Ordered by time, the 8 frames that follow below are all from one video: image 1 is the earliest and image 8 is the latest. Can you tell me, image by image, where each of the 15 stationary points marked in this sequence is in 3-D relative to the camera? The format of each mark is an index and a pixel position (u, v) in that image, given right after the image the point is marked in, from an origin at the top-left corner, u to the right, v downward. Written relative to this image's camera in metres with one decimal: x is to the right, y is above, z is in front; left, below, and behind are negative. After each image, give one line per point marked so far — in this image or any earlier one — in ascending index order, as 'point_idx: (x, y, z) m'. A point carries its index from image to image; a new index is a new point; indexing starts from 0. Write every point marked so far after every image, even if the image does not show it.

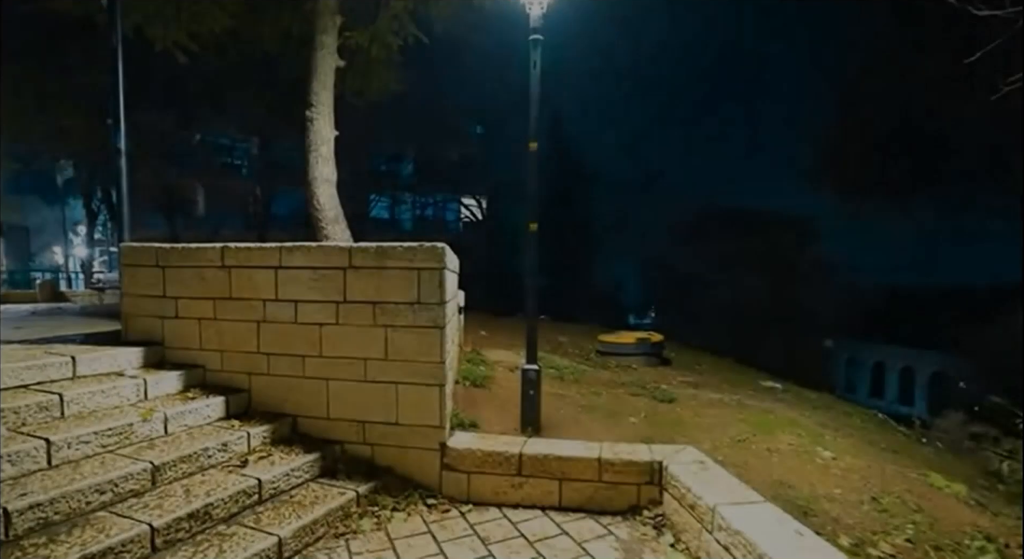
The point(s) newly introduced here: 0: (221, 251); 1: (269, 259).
0: (-1.6, +0.2, +2.9) m
1: (-1.3, +0.1, +2.9) m
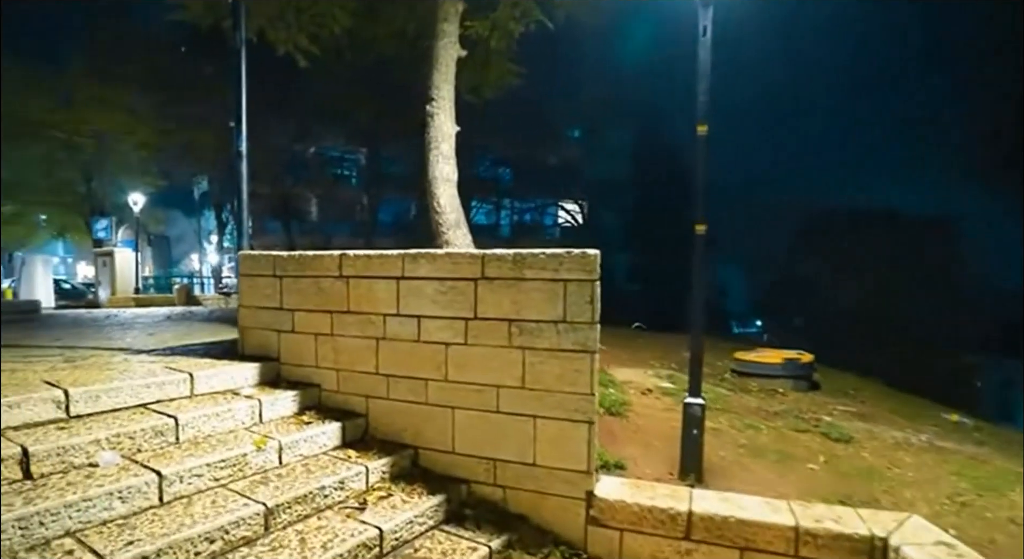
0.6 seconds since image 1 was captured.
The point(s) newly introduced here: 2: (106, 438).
0: (-0.8, +0.1, +2.6) m
1: (-0.6, 0.0, +2.5) m
2: (-1.5, -0.6, +1.9) m
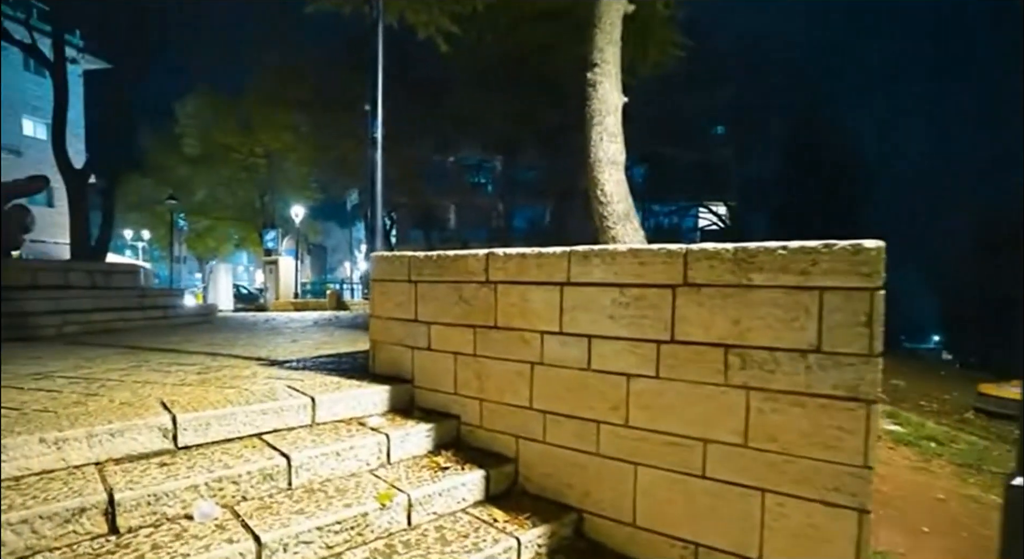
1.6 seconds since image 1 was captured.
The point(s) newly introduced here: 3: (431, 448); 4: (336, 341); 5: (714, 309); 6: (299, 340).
0: (-0.1, +0.1, +2.1) m
1: (+0.1, 0.0, +1.9) m
2: (-0.9, -0.6, +1.6) m
3: (-0.3, -0.6, +2.1) m
4: (-1.4, -0.5, +4.5) m
5: (+0.6, -0.1, +1.6) m
6: (-1.7, -0.5, +4.6) m
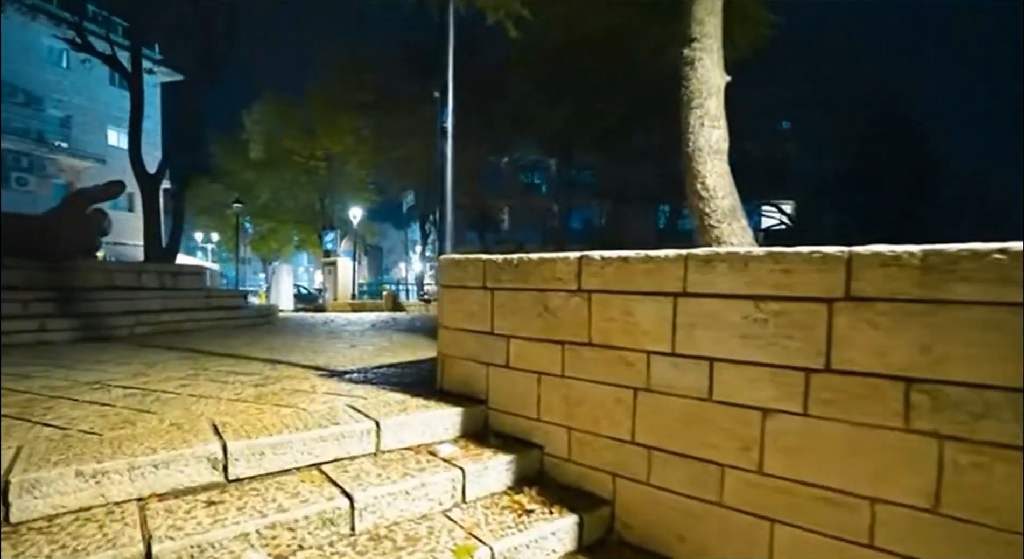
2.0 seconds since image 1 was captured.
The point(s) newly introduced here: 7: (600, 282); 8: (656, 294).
0: (+0.2, +0.1, +1.8) m
1: (+0.4, 0.0, +1.6) m
2: (-0.6, -0.6, +1.3) m
3: (0.0, -0.7, +1.8) m
4: (-0.9, -0.5, +4.3) m
5: (+0.8, -0.1, +1.2) m
6: (-1.2, -0.5, +4.4) m
7: (+0.3, 0.0, +1.7) m
8: (+0.4, 0.0, +1.6) m
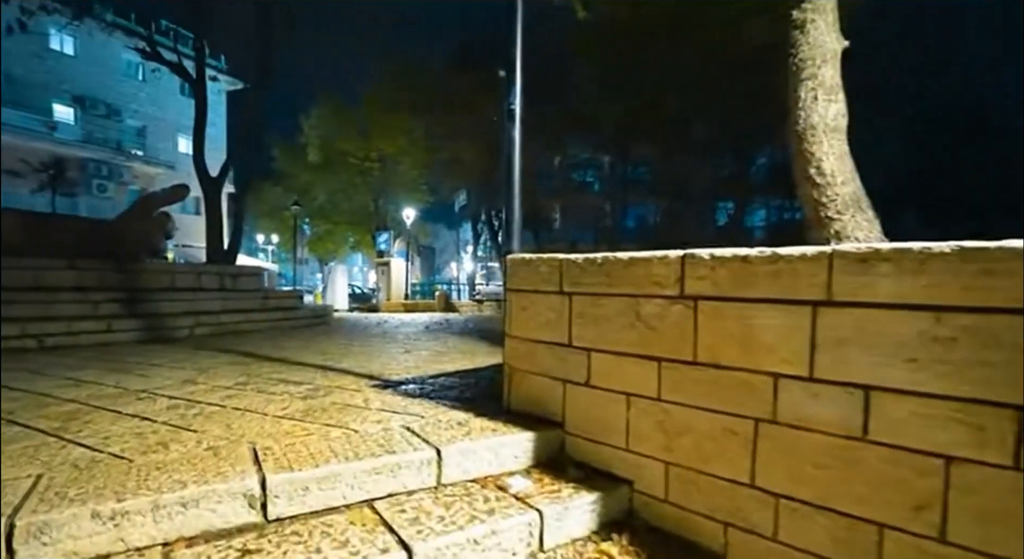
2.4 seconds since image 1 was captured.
0: (+0.4, 0.0, +1.5) m
1: (+0.6, 0.0, +1.2) m
2: (-0.4, -0.6, +1.1) m
3: (+0.2, -0.7, +1.5) m
4: (-0.4, -0.5, +4.1) m
5: (+1.0, -0.1, +0.9) m
6: (-0.7, -0.5, +4.2) m
7: (+0.5, 0.0, +1.4) m
8: (+0.6, -0.1, +1.3) m
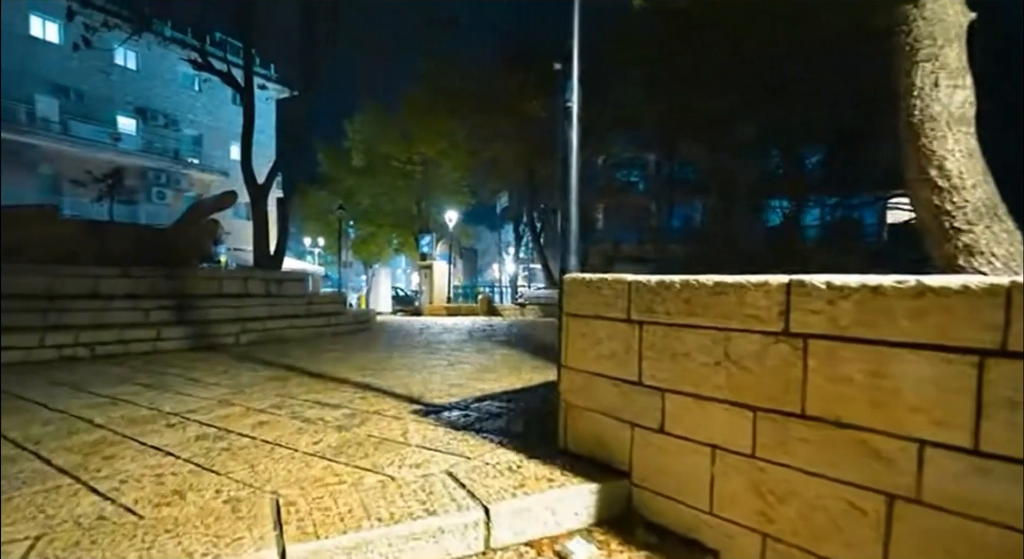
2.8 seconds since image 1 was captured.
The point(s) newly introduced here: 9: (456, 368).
0: (+0.6, 0.0, +1.2) m
1: (+0.8, -0.1, +0.9) m
2: (-0.3, -0.7, +0.9) m
3: (+0.4, -0.7, +1.2) m
4: (-0.1, -0.6, +3.9) m
5: (+1.1, -0.2, +0.5) m
6: (-0.4, -0.6, +4.0) m
7: (+0.6, -0.1, +1.1) m
8: (+0.8, -0.1, +1.0) m
9: (-0.4, -0.6, +3.7) m
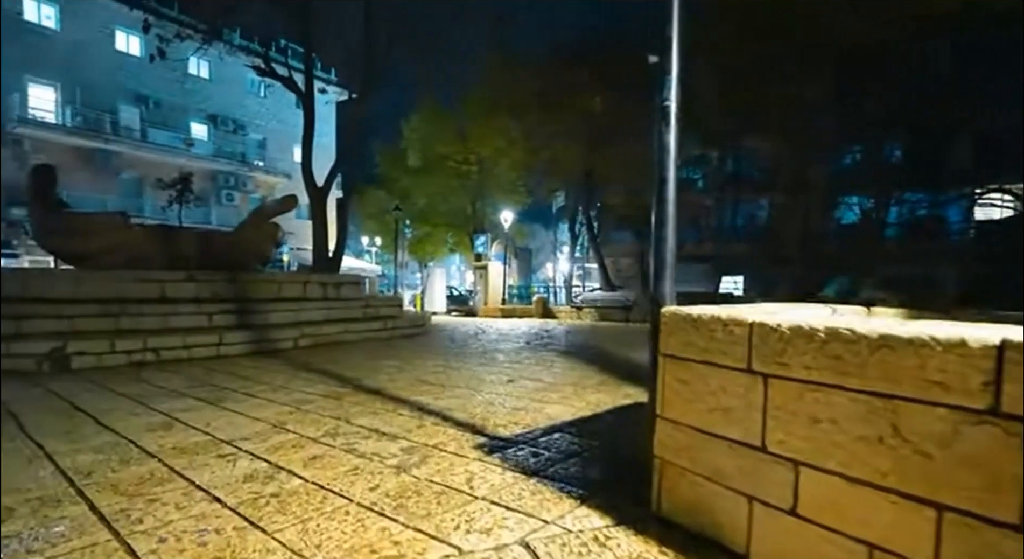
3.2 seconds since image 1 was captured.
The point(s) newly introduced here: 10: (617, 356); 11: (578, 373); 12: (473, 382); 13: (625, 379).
0: (+0.8, -0.1, +0.9) m
1: (+0.9, -0.2, +0.6) m
2: (-0.2, -0.8, +0.6) m
3: (+0.5, -0.8, +0.9) m
4: (+0.3, -0.7, +3.6) m
5: (+1.2, -0.3, +0.2) m
6: (+0.1, -0.7, +3.8) m
7: (+0.8, -0.2, +0.8) m
8: (+0.9, -0.2, +0.6) m
9: (0.0, -0.7, +3.5) m
10: (+0.9, -0.7, +4.9) m
11: (+0.5, -0.7, +3.9) m
12: (-0.3, -0.7, +3.6) m
13: (+0.8, -0.7, +3.7) m
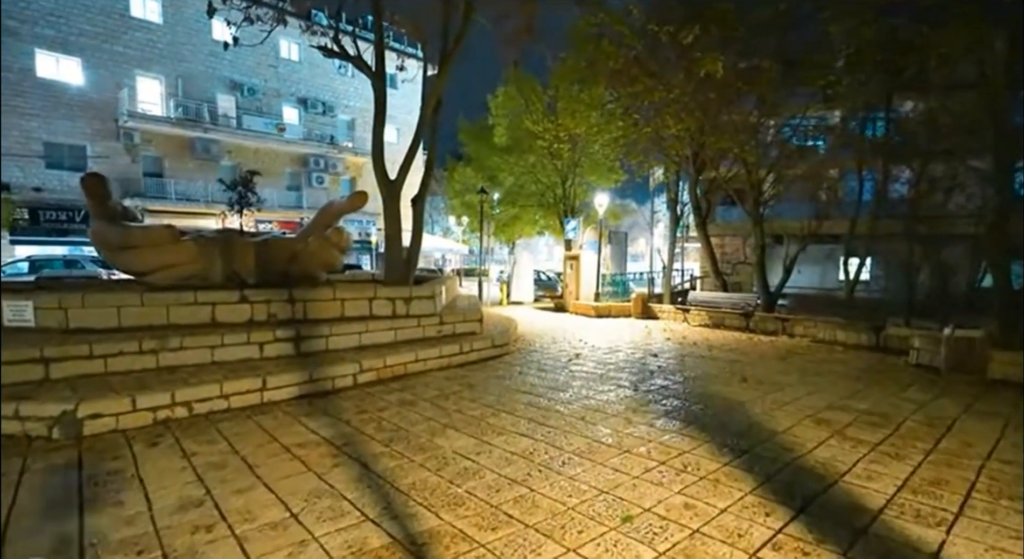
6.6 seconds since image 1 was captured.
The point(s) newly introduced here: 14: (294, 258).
0: (+0.8, -0.6, -0.5) m
1: (+0.9, -0.7, -0.8) m
2: (-0.1, -1.3, -0.5) m
3: (+0.6, -1.4, -0.4) m
4: (+0.8, -1.1, +2.3) m
5: (+1.2, -0.9, -1.3) m
6: (+0.6, -1.1, +2.5) m
7: (+0.8, -0.7, -0.6) m
8: (+0.9, -0.8, -0.7) m
9: (+0.5, -1.1, +2.2) m
10: (+1.6, -1.0, +3.4) m
11: (+1.0, -1.0, +2.5) m
12: (+0.2, -1.1, +2.4) m
13: (+1.3, -1.1, +2.3) m
14: (-2.5, +0.2, +6.3) m
